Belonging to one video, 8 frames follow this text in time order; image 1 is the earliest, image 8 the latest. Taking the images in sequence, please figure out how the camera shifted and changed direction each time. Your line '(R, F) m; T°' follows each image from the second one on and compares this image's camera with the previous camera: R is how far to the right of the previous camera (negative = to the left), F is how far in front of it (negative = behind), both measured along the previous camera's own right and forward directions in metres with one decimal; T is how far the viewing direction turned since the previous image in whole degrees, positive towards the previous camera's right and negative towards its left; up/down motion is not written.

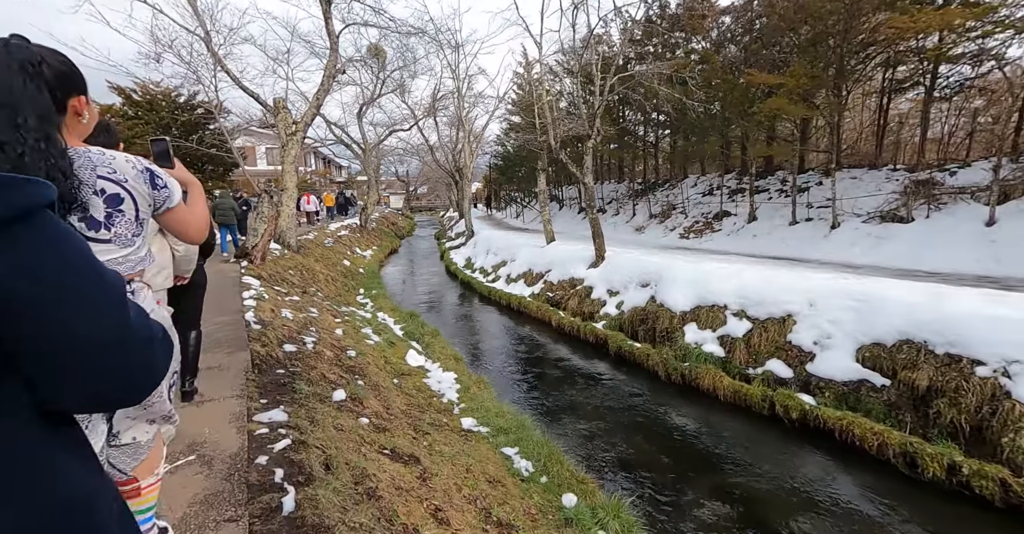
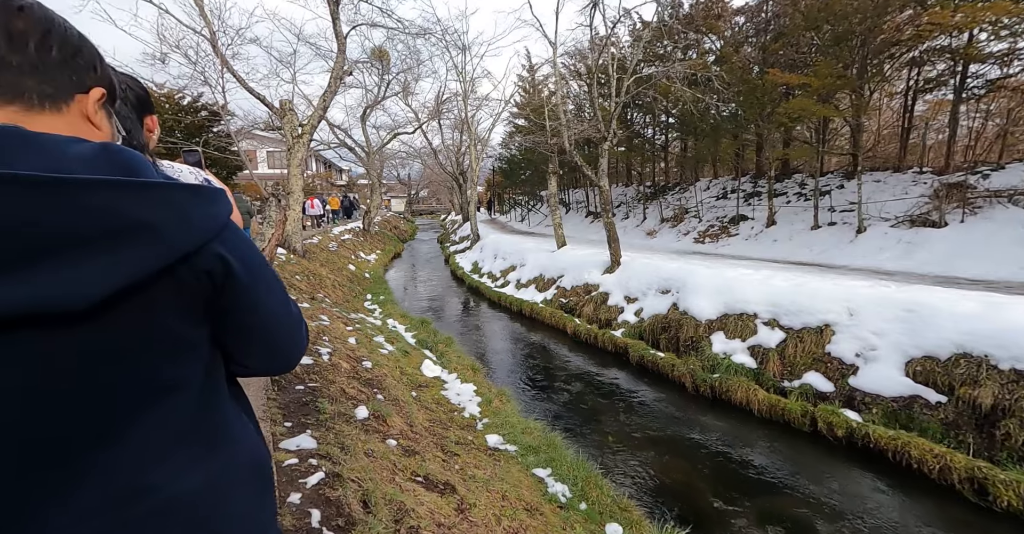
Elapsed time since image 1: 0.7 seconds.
(-0.3, +0.3) m; 0°
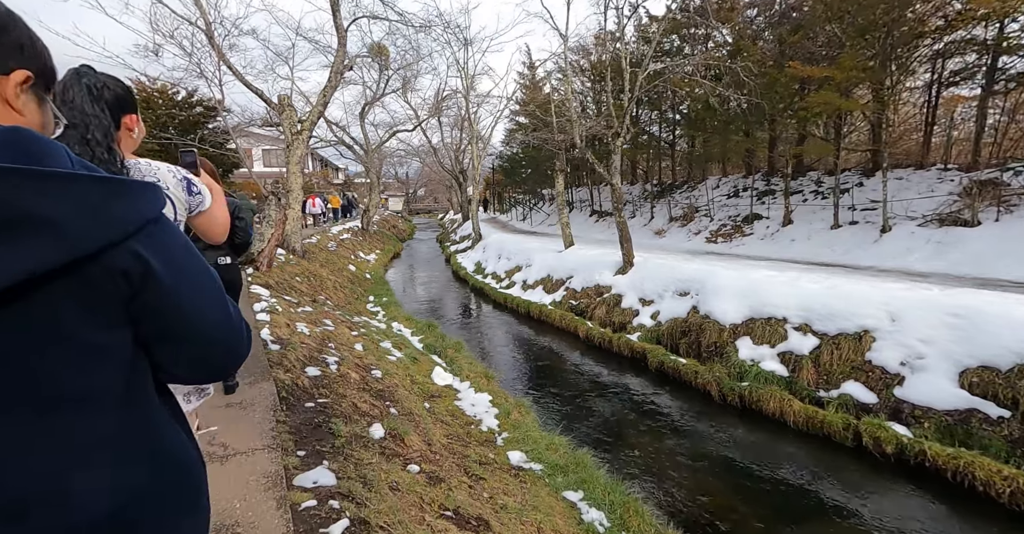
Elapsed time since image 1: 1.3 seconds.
(-0.3, +0.4) m; 0°
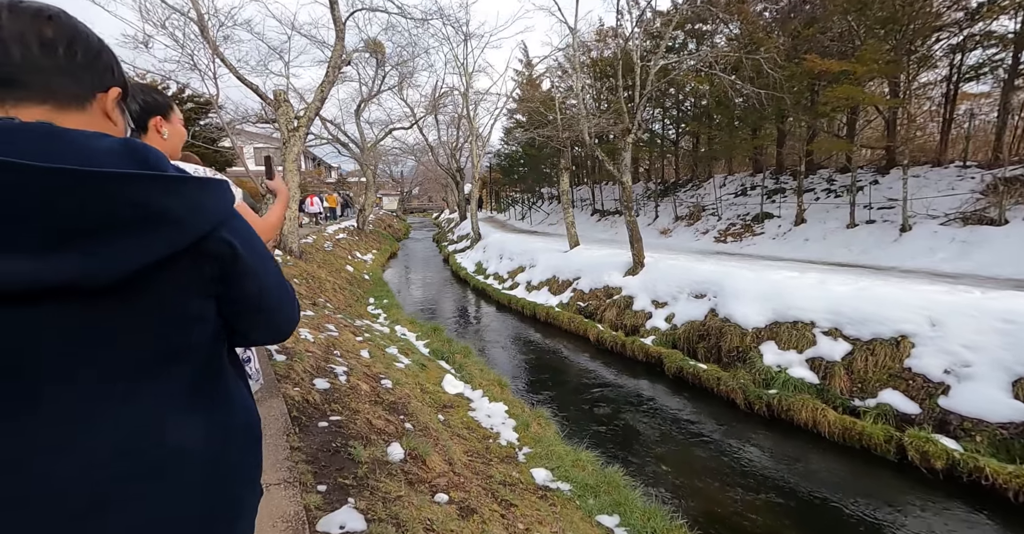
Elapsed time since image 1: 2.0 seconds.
(-0.3, +0.3) m; +1°
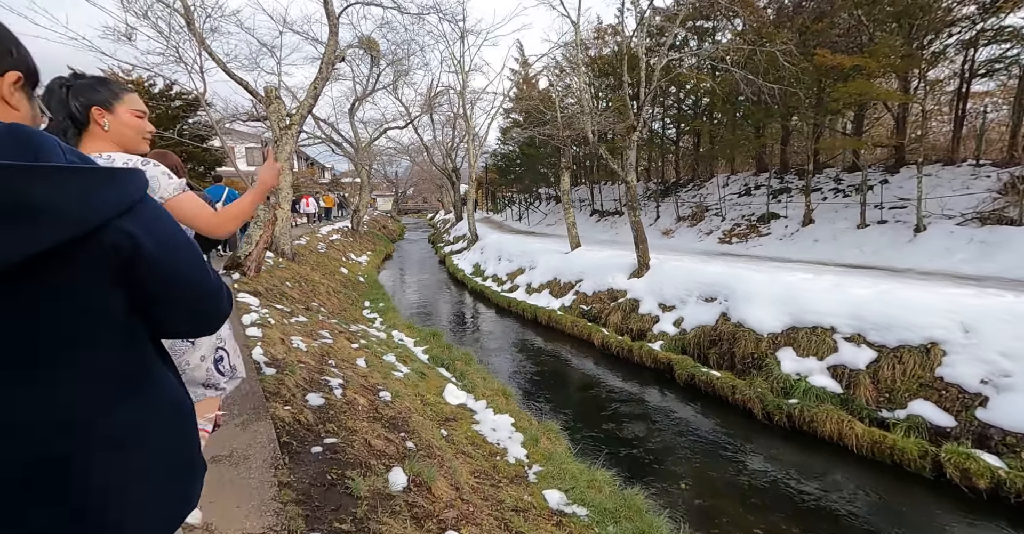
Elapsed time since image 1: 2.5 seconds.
(-0.1, +0.3) m; +1°
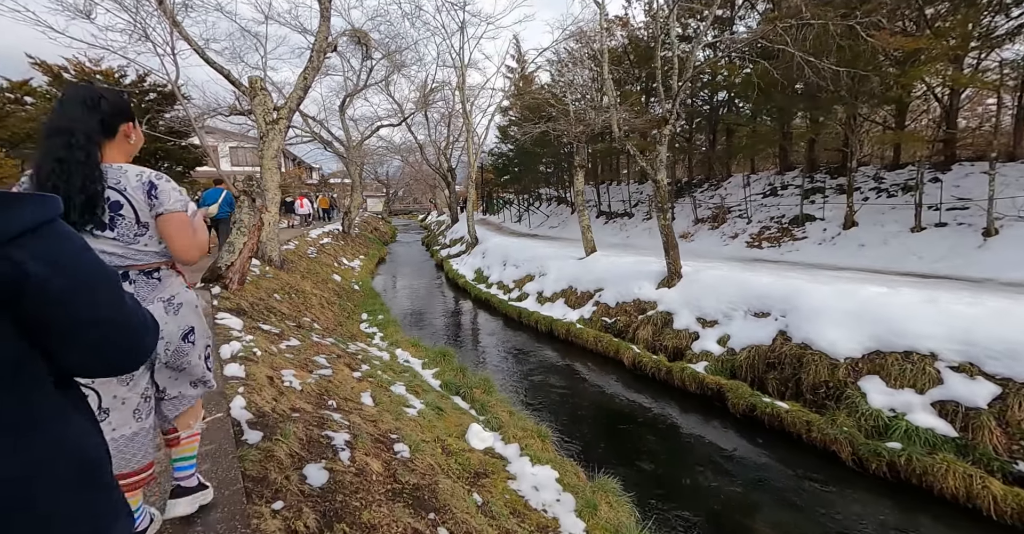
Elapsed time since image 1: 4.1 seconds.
(-0.5, +1.0) m; +1°
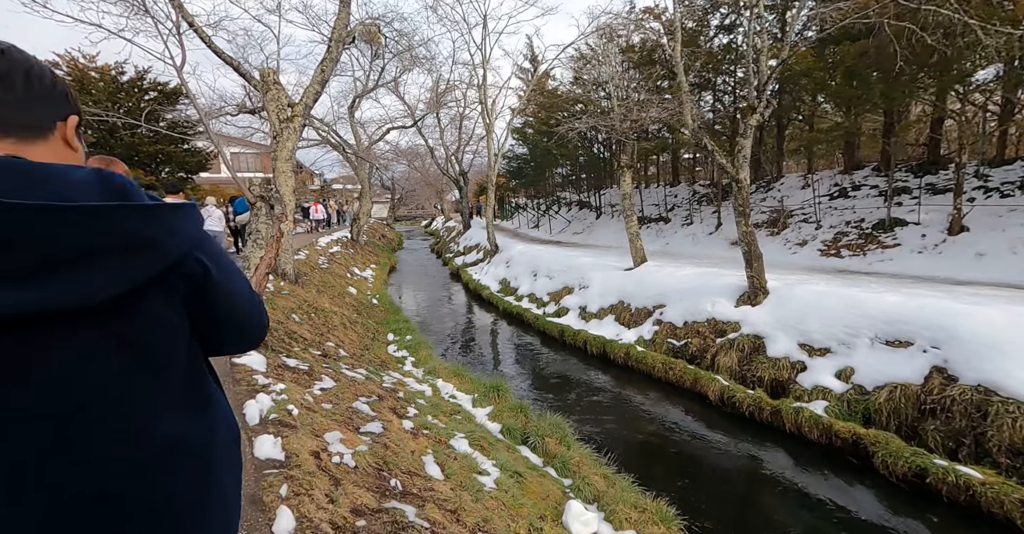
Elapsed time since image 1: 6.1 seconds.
(-0.9, +1.2) m; 0°
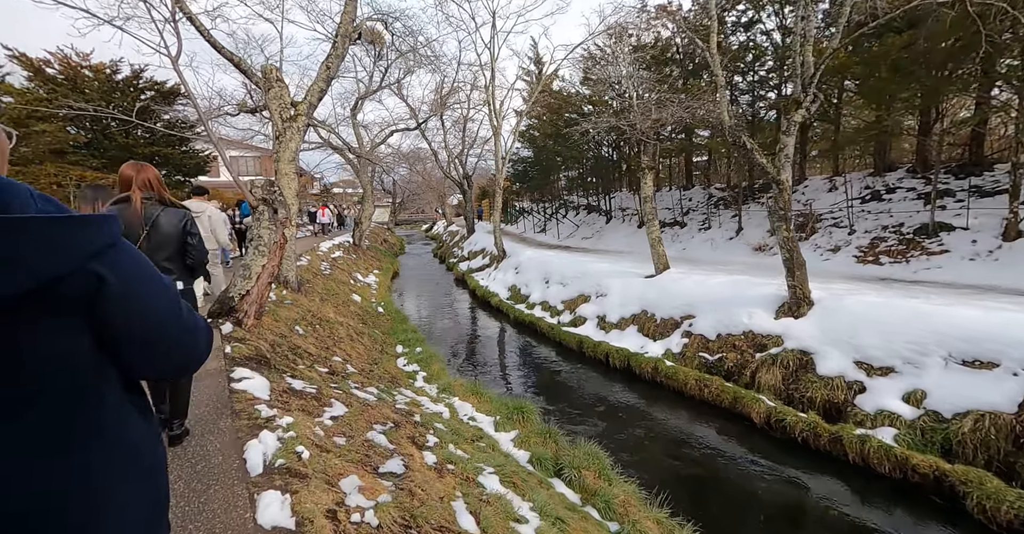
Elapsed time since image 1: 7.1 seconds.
(-0.3, +0.6) m; 0°
